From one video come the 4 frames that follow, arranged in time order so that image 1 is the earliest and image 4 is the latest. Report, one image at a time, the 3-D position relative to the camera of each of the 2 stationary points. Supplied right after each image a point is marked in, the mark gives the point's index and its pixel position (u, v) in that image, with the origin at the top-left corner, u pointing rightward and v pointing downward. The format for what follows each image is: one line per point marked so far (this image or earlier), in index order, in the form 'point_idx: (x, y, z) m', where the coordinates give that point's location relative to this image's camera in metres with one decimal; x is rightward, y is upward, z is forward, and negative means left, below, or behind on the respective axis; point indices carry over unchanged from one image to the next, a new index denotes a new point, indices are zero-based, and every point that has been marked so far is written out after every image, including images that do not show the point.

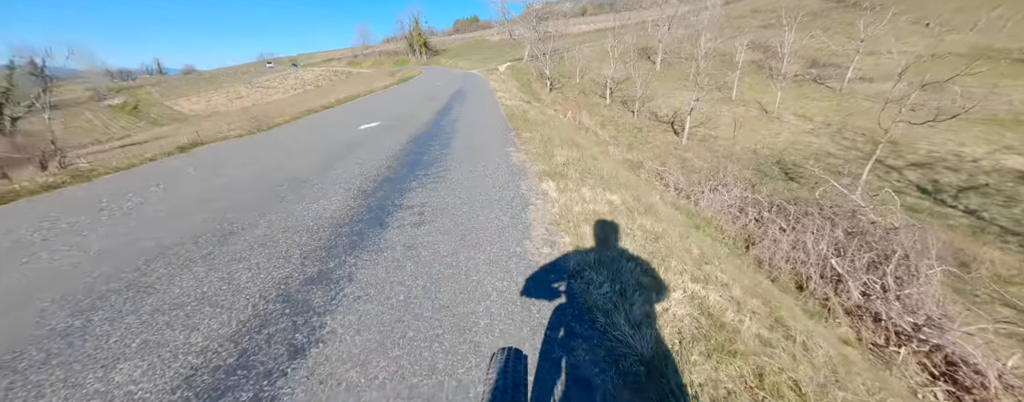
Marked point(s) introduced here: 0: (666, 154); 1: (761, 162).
0: (+8.8, +2.7, +19.5) m
1: (+13.9, +2.2, +19.0) m
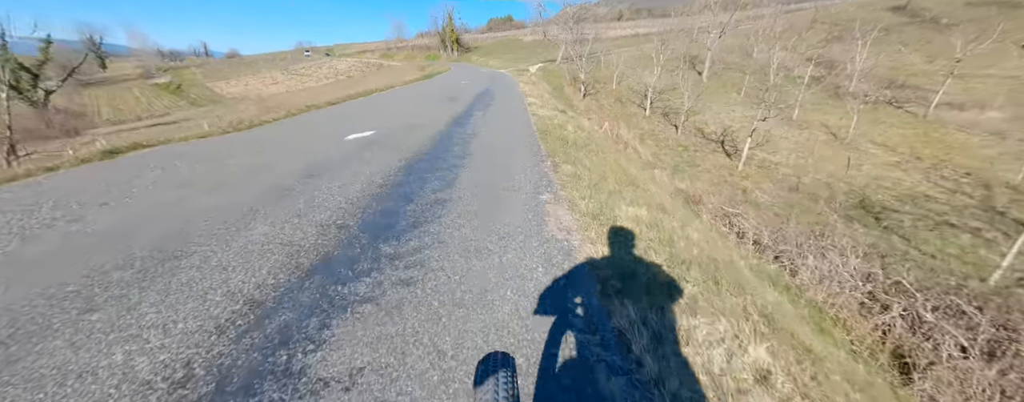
0: (+10.0, +0.9, +16.4) m
1: (+15.1, +0.1, +15.7) m
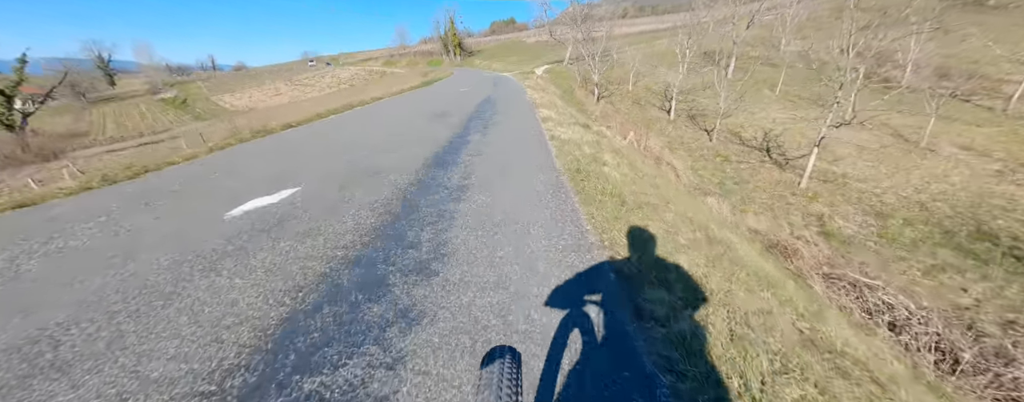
0: (+10.4, -0.2, +13.0) m
1: (+15.5, -0.9, +12.1) m
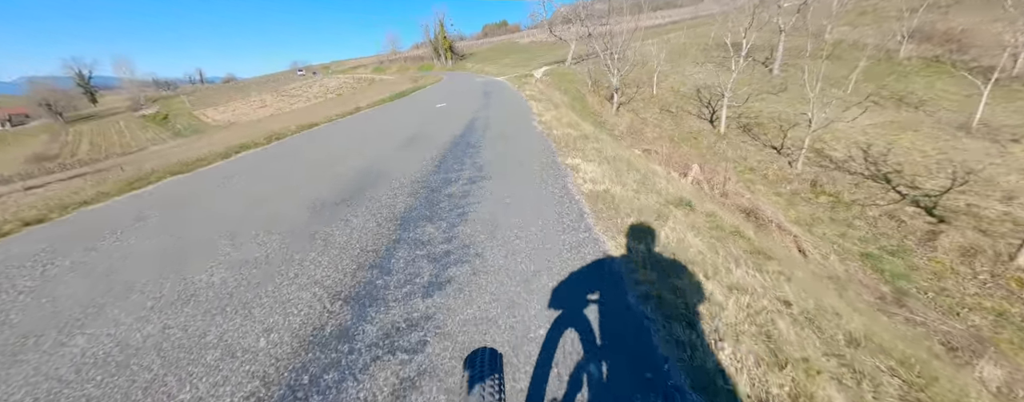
0: (+10.6, -2.5, +6.5) m
1: (+15.7, -3.0, +5.7) m
